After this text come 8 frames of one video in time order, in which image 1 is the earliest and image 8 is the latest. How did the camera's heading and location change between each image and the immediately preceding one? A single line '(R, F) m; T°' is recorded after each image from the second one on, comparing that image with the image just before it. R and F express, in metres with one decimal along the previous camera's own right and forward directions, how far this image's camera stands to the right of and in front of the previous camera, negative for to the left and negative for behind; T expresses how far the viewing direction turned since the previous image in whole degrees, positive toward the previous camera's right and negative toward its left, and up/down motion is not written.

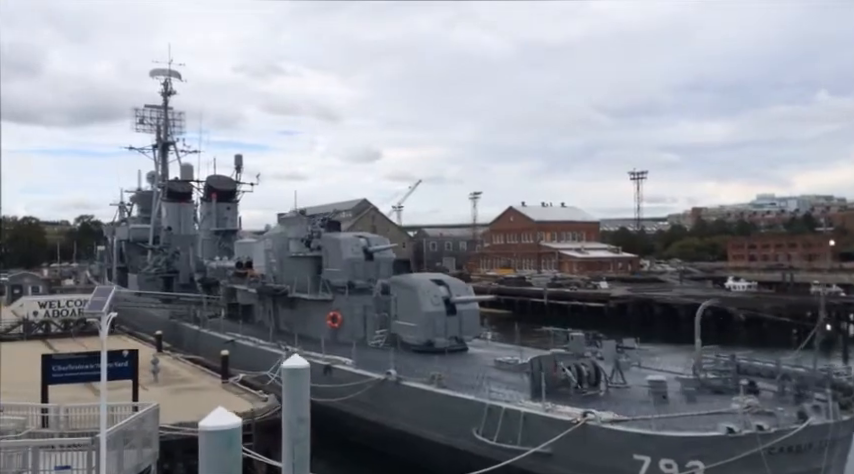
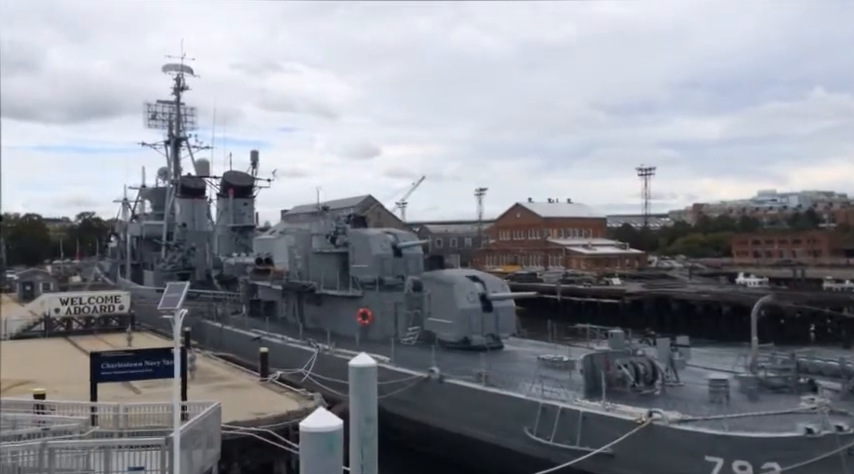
(-0.6, +0.2) m; 0°
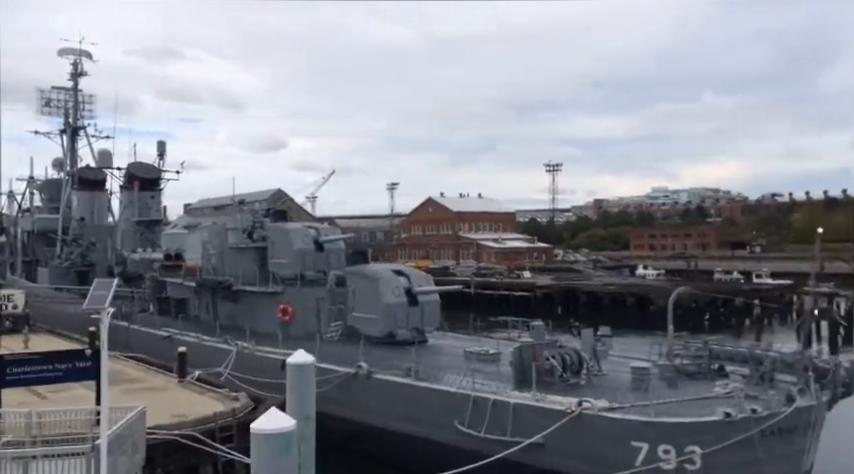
(-0.2, +0.1) m; +7°
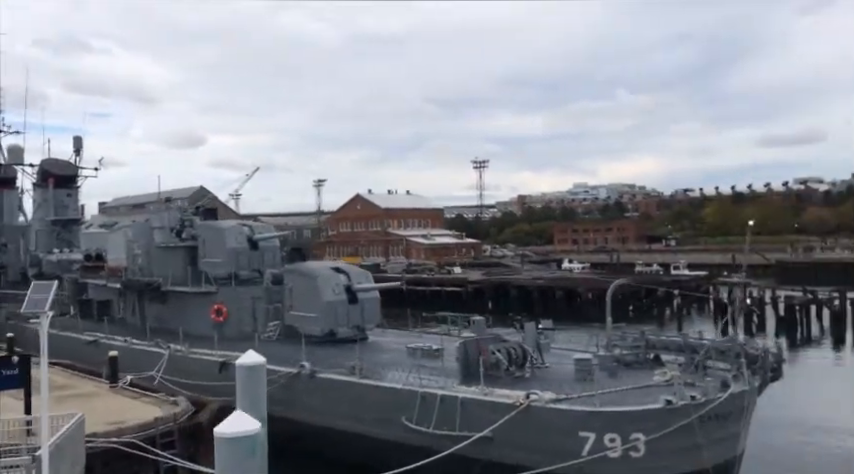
(-0.2, +0.1) m; +6°
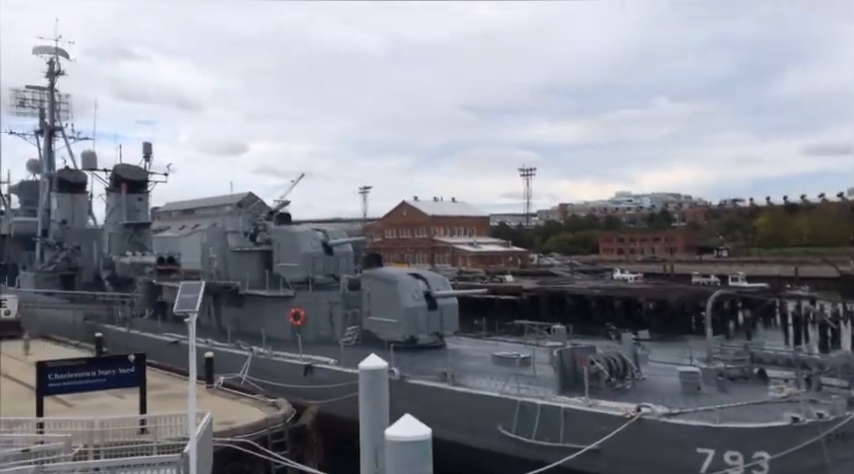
(-0.7, 0.0) m; -3°
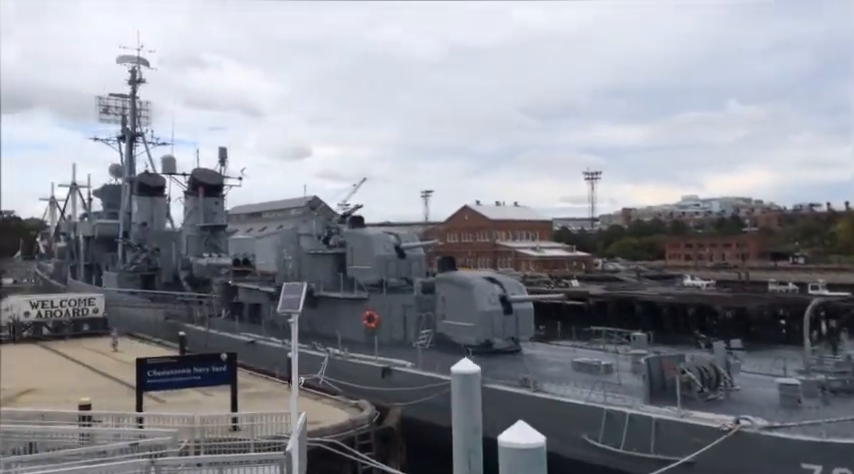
(-0.3, 0.0) m; -5°
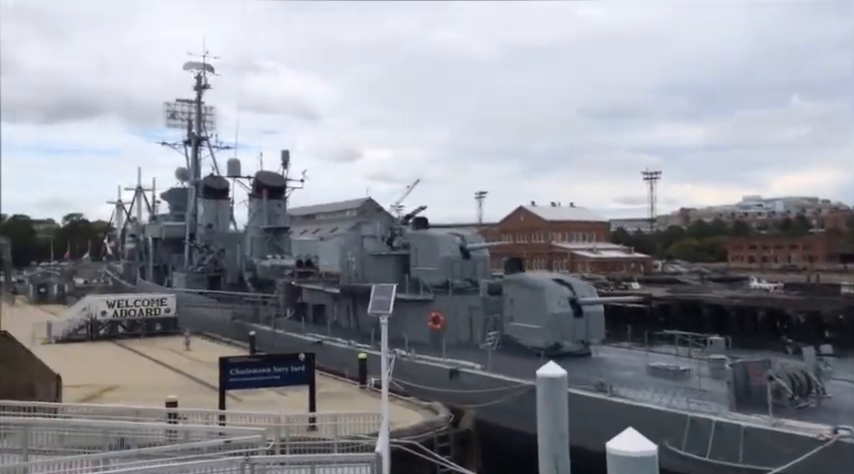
(-0.2, 0.0) m; -4°
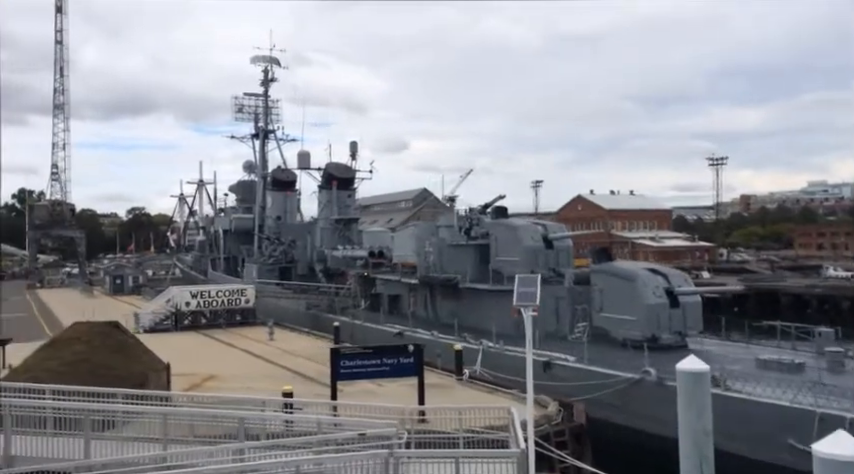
(-0.6, +0.2) m; -4°
